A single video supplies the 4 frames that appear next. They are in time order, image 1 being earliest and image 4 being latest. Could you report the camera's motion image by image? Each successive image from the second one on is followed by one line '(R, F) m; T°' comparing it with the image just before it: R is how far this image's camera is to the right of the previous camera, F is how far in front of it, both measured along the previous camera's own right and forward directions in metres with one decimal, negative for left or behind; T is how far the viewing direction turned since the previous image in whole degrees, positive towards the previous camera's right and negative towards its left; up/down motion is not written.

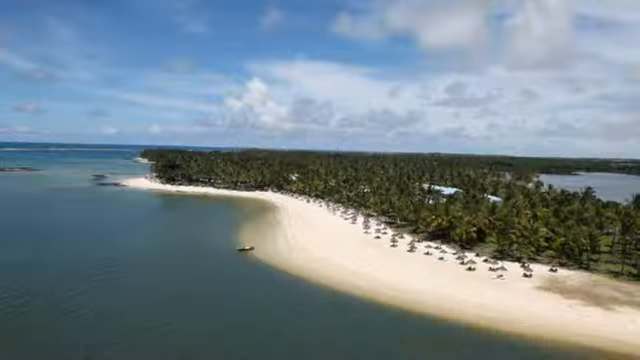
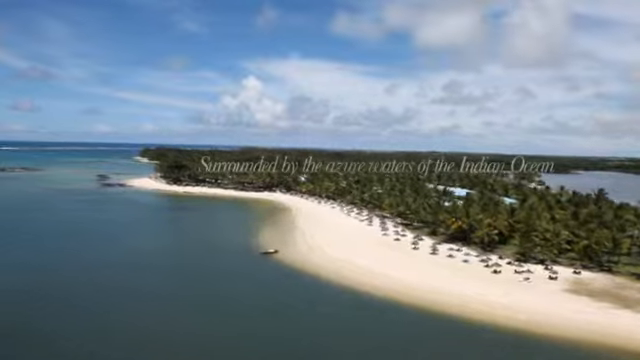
(-2.0, -0.3) m; +1°
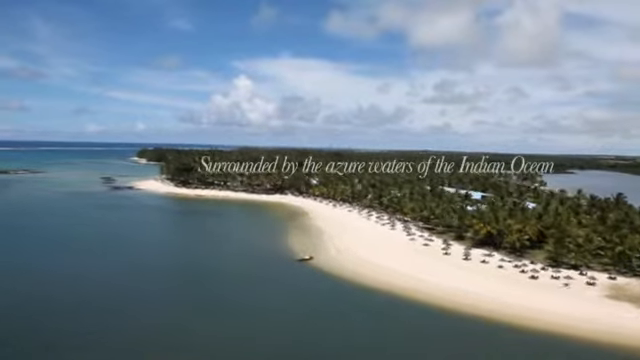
(-3.1, -0.3) m; +1°
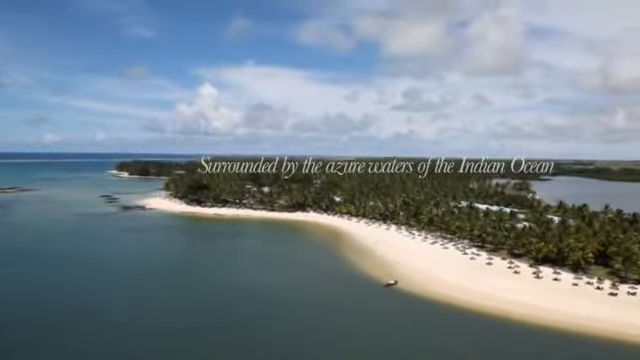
(-8.8, -1.3) m; +4°
